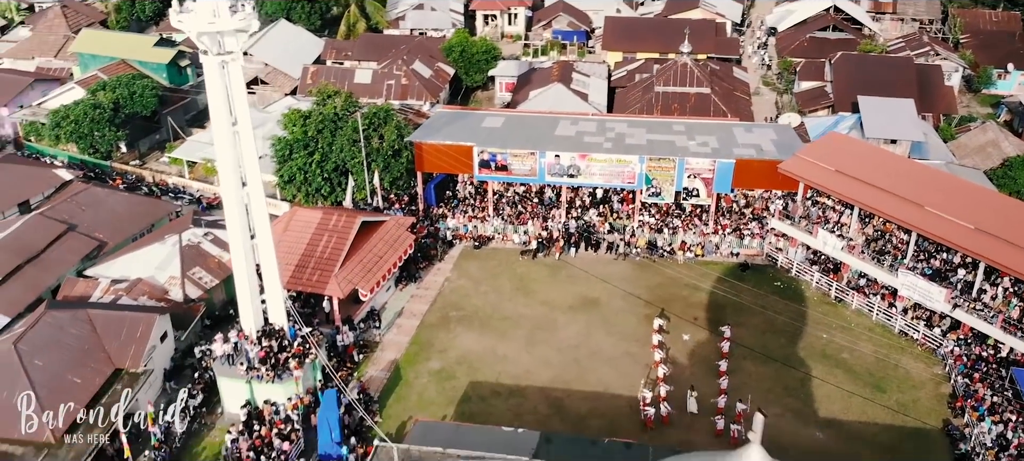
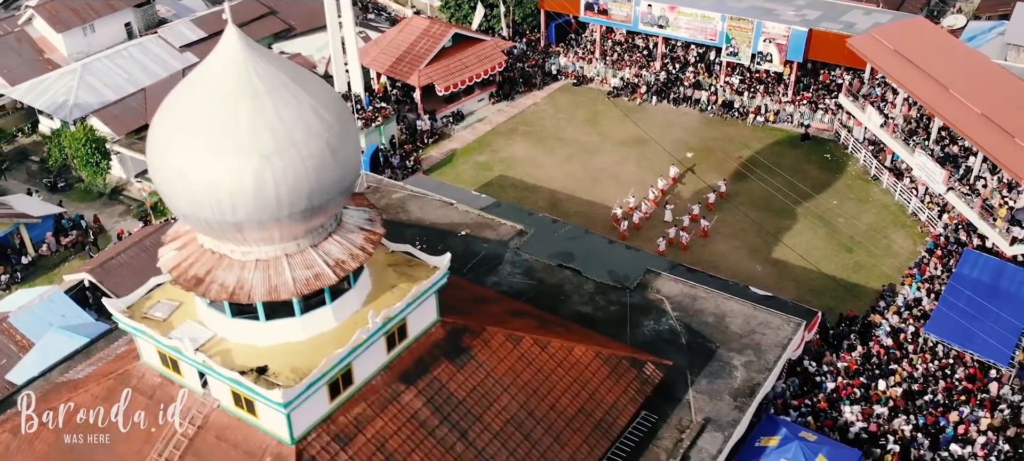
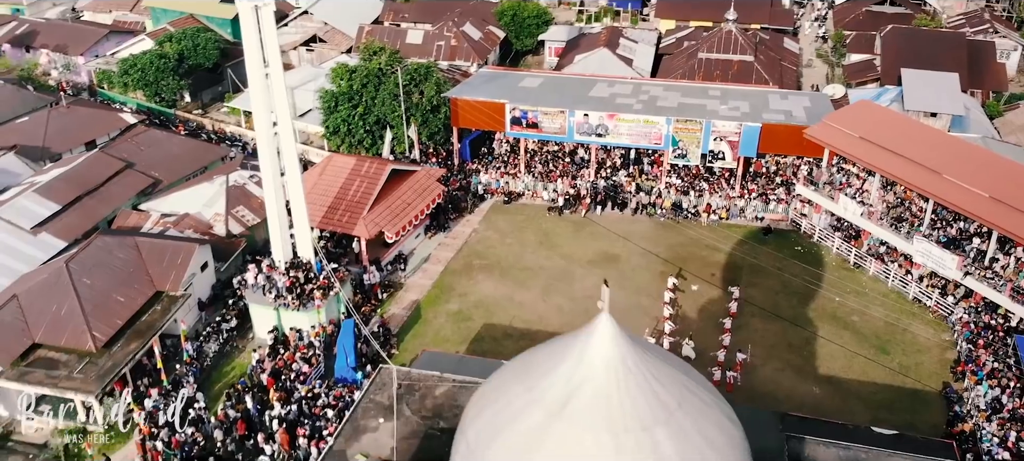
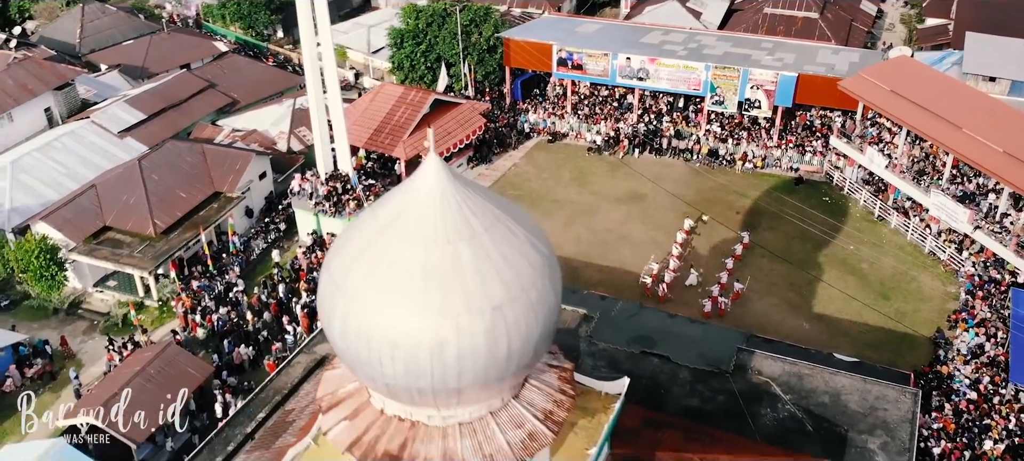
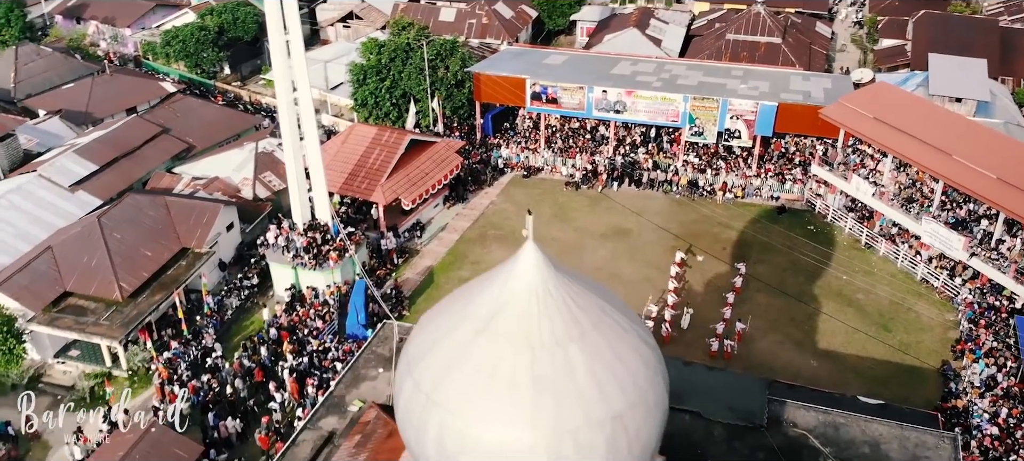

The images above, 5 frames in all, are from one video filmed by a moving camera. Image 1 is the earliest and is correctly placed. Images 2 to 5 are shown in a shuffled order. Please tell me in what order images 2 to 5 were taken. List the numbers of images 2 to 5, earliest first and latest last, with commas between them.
3, 5, 4, 2
